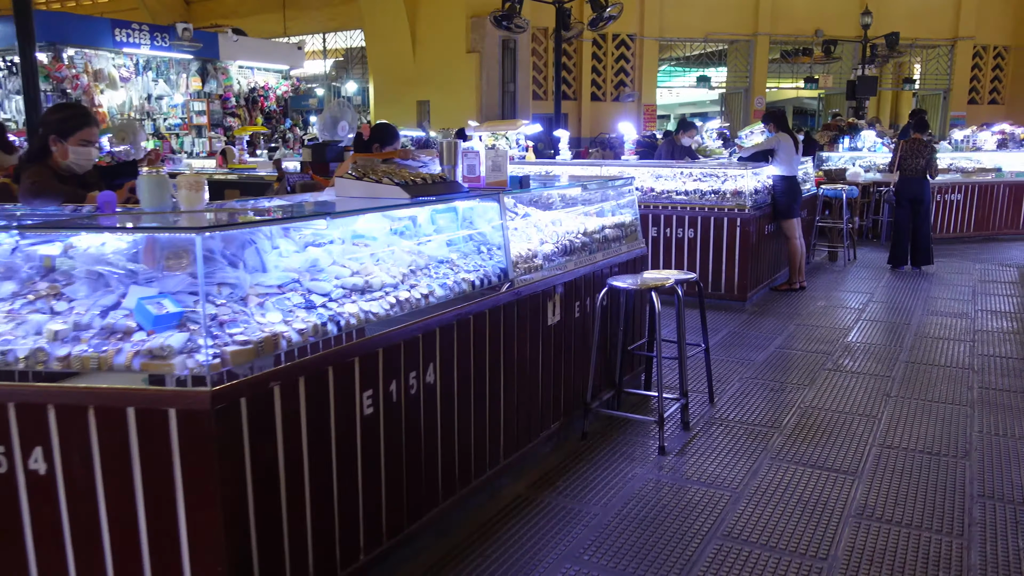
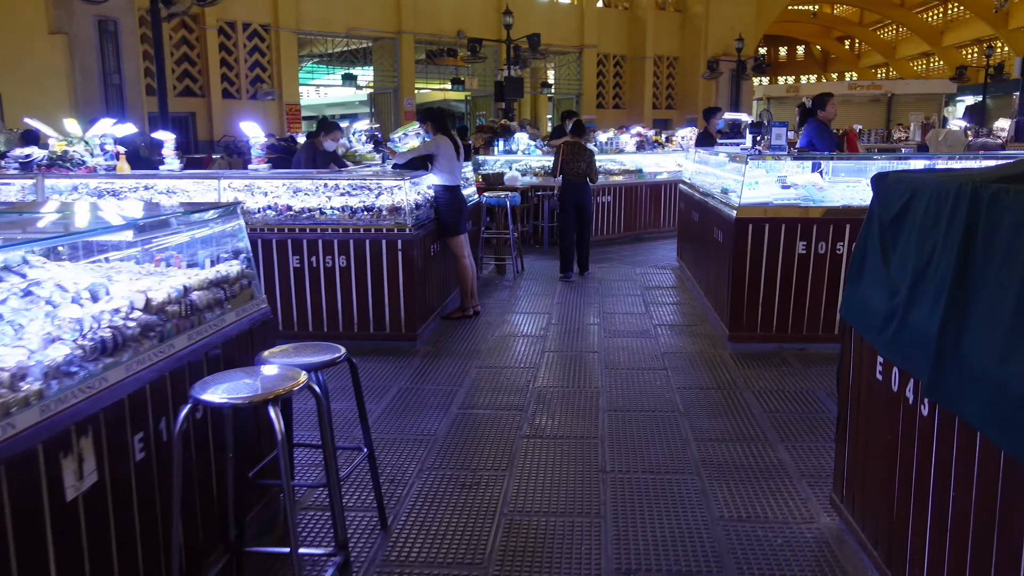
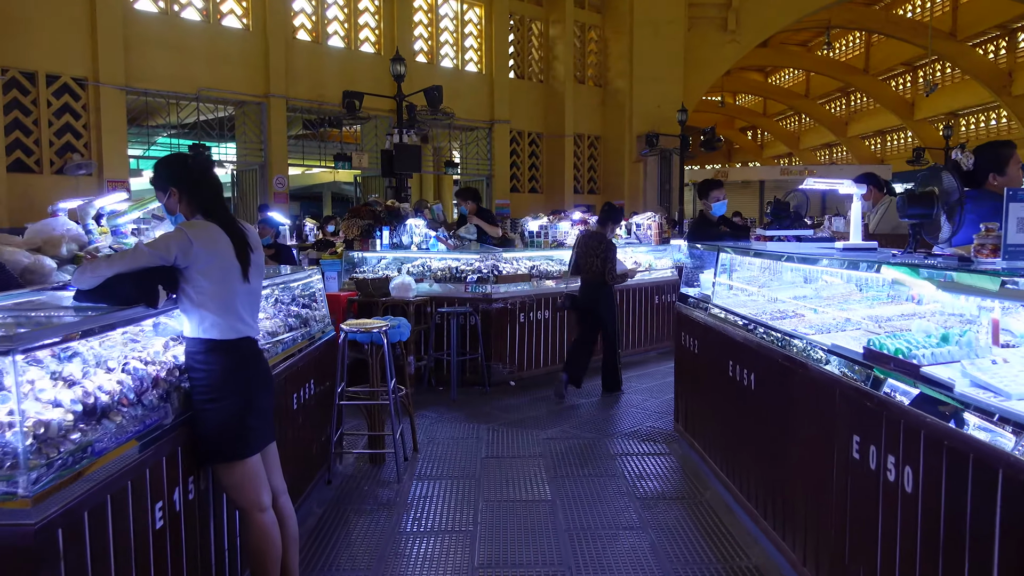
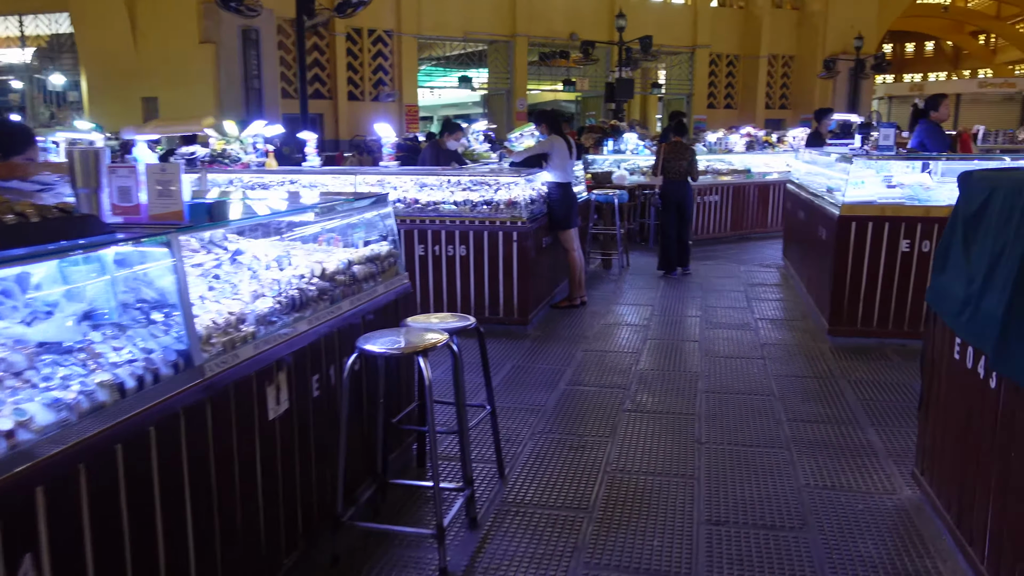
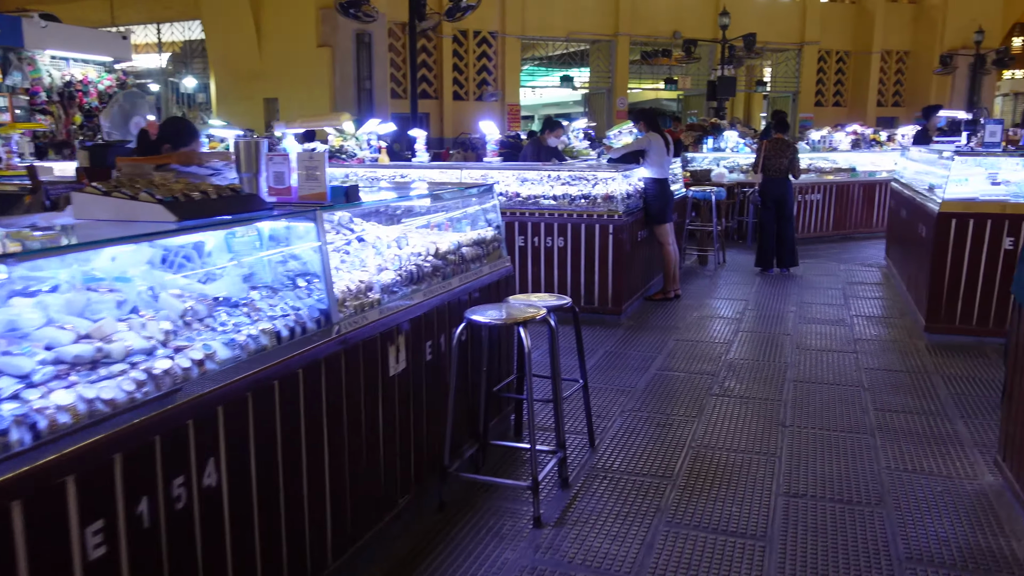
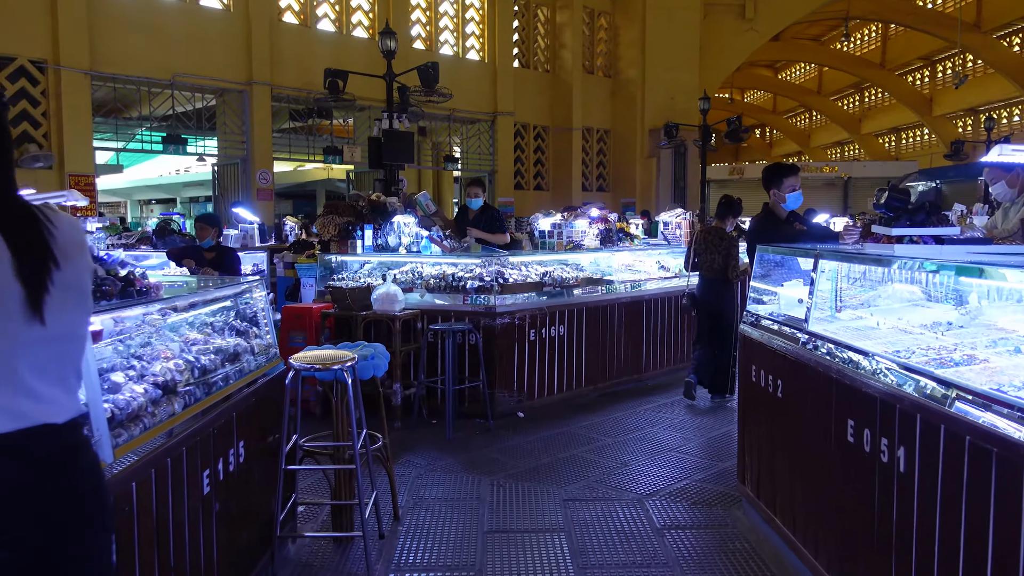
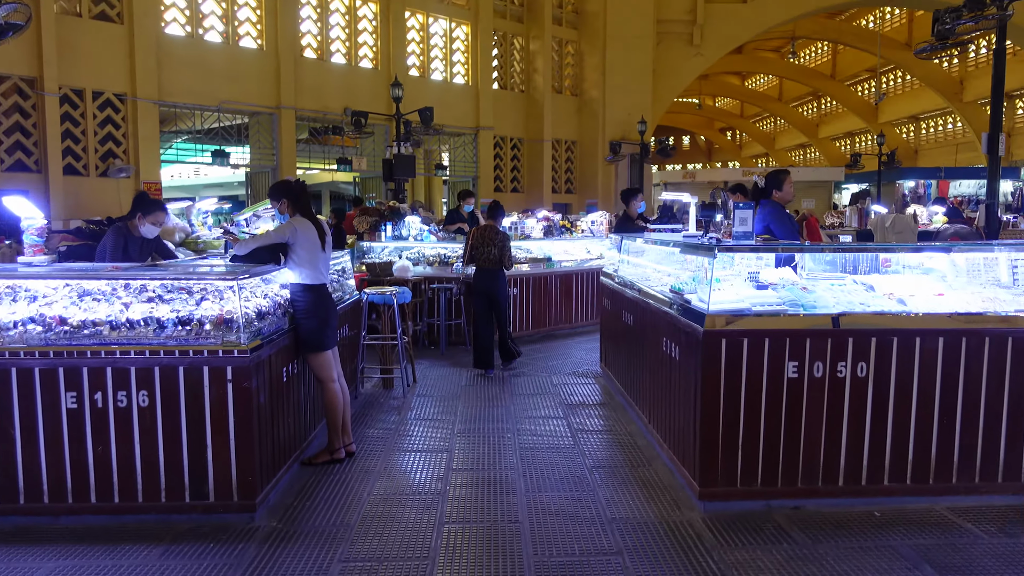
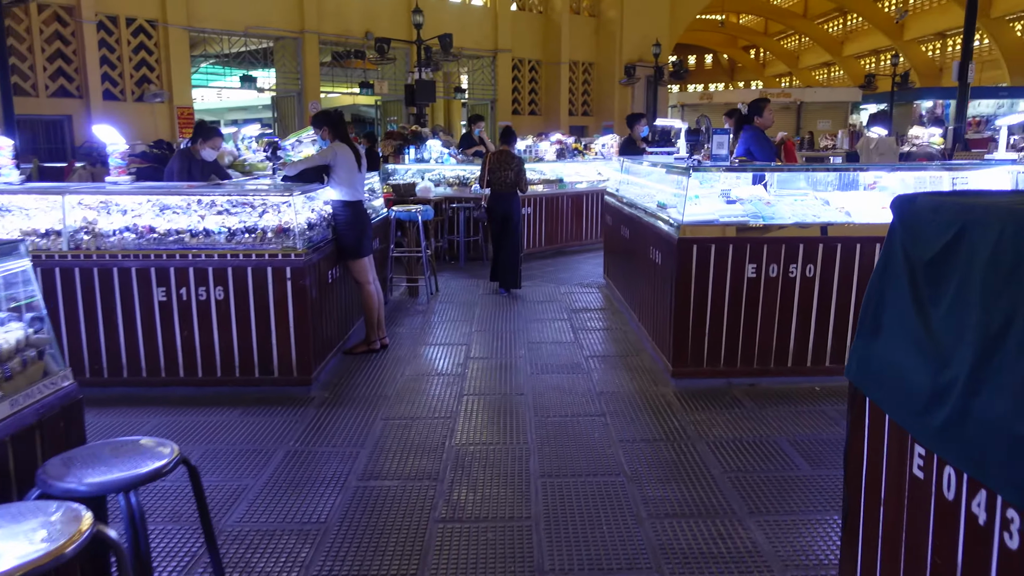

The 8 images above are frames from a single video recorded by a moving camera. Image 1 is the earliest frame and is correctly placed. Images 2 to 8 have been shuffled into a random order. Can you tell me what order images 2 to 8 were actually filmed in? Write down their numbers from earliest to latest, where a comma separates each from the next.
5, 4, 2, 8, 7, 3, 6
